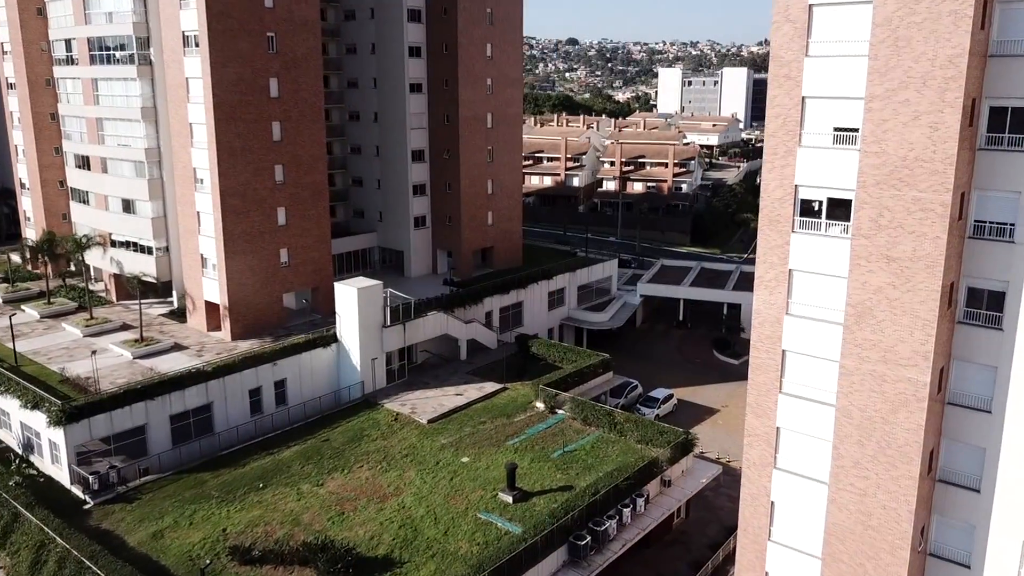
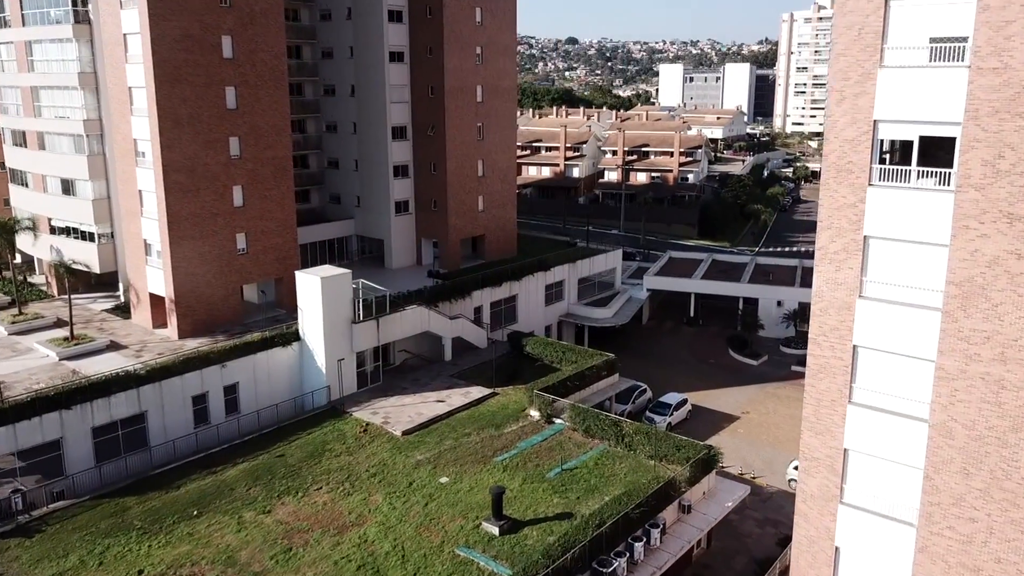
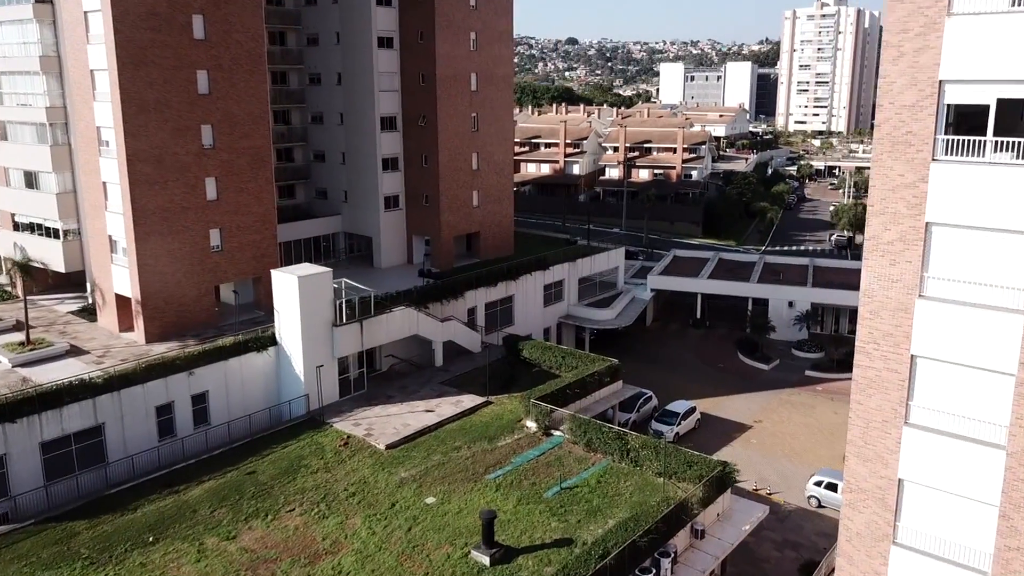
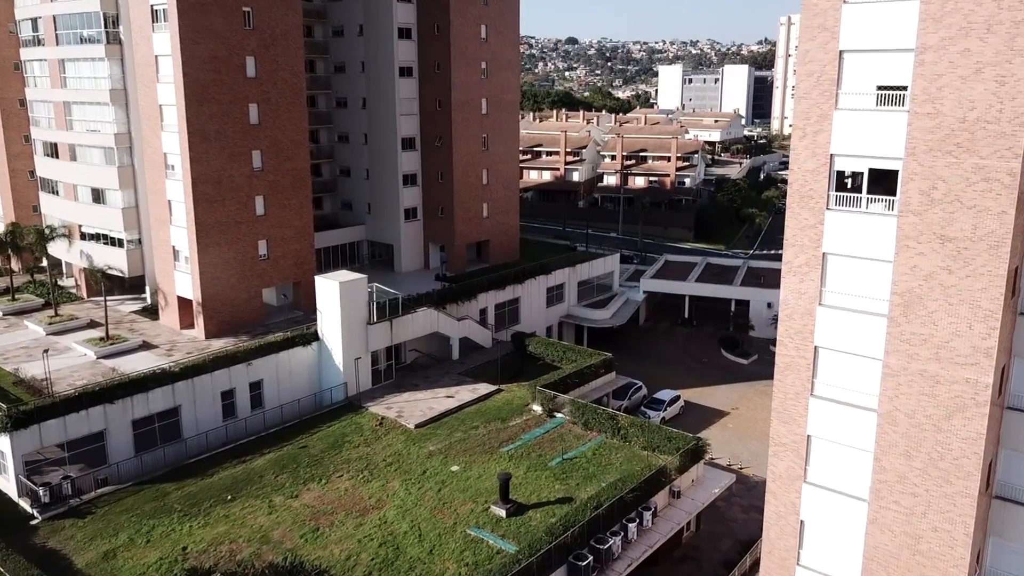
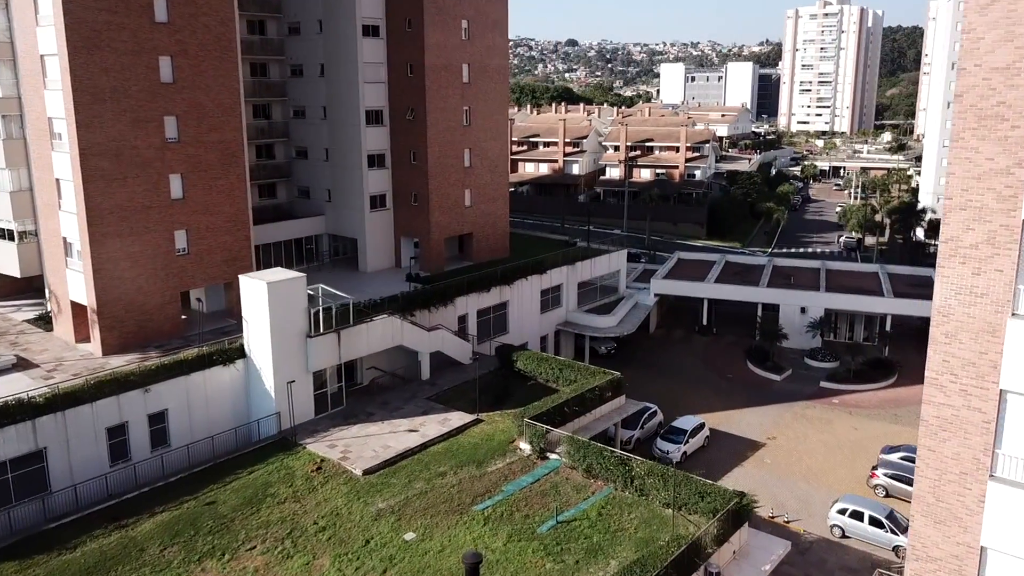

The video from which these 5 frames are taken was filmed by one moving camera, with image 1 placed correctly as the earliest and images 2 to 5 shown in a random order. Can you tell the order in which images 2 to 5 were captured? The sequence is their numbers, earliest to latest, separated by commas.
4, 2, 3, 5
